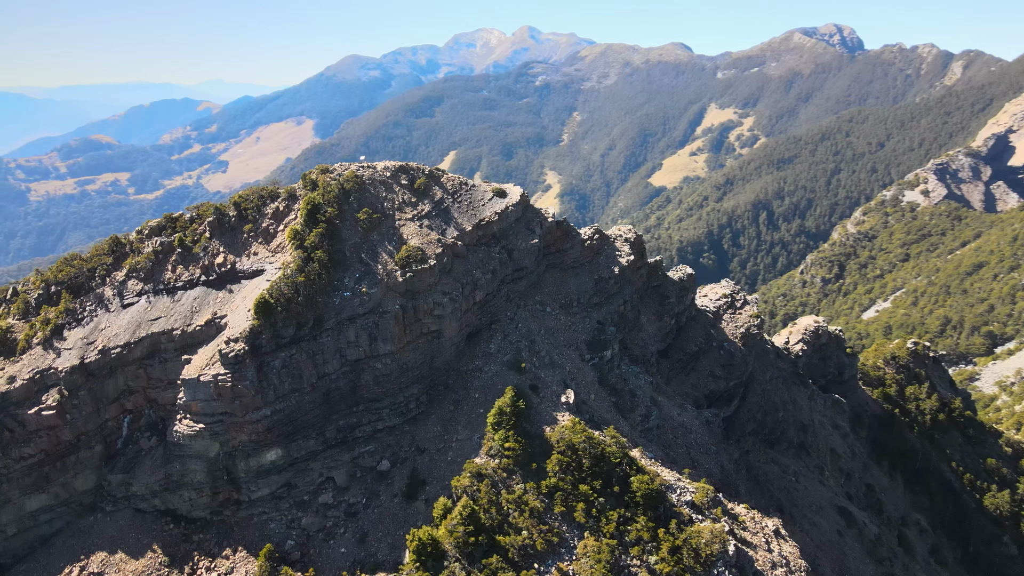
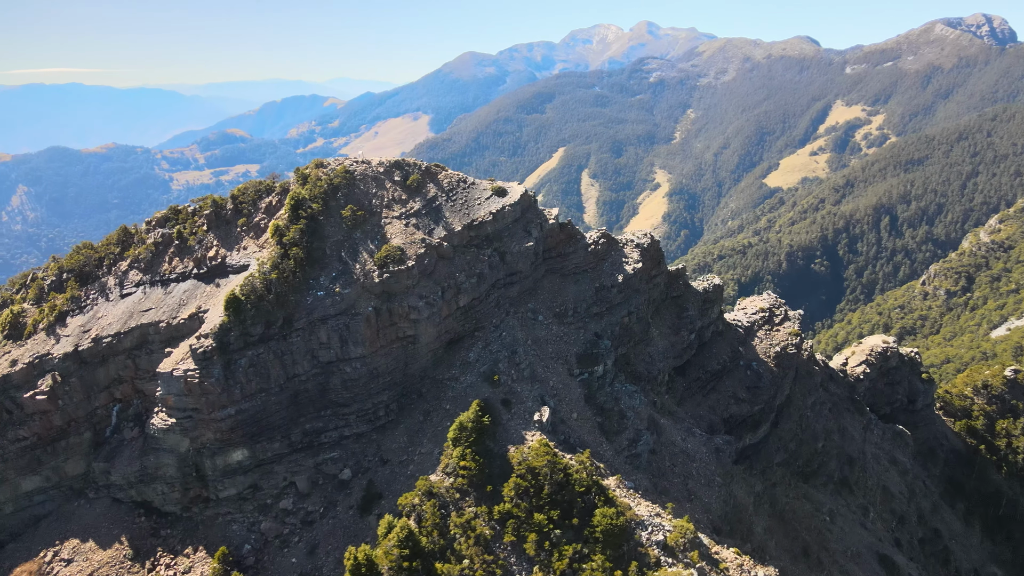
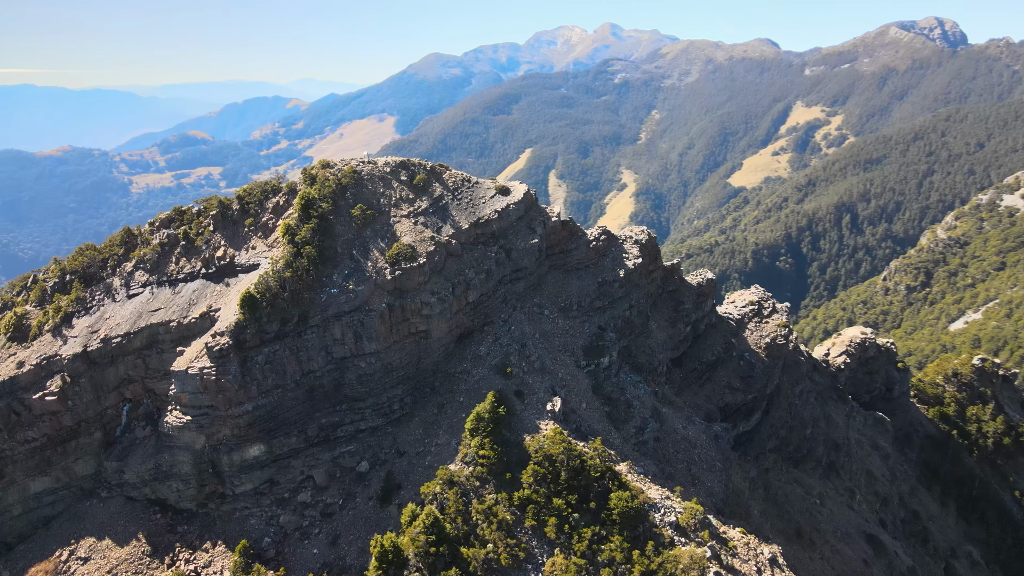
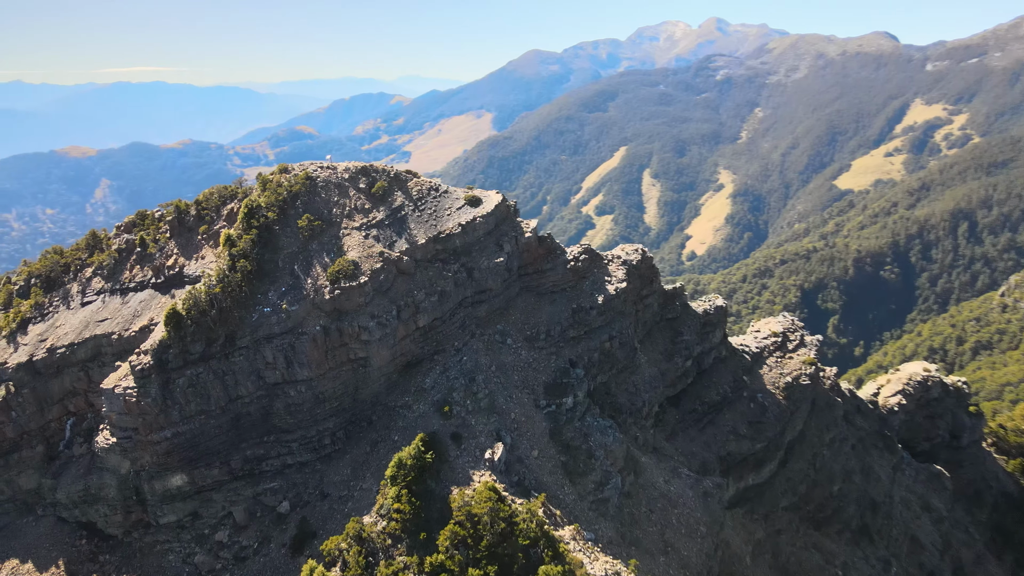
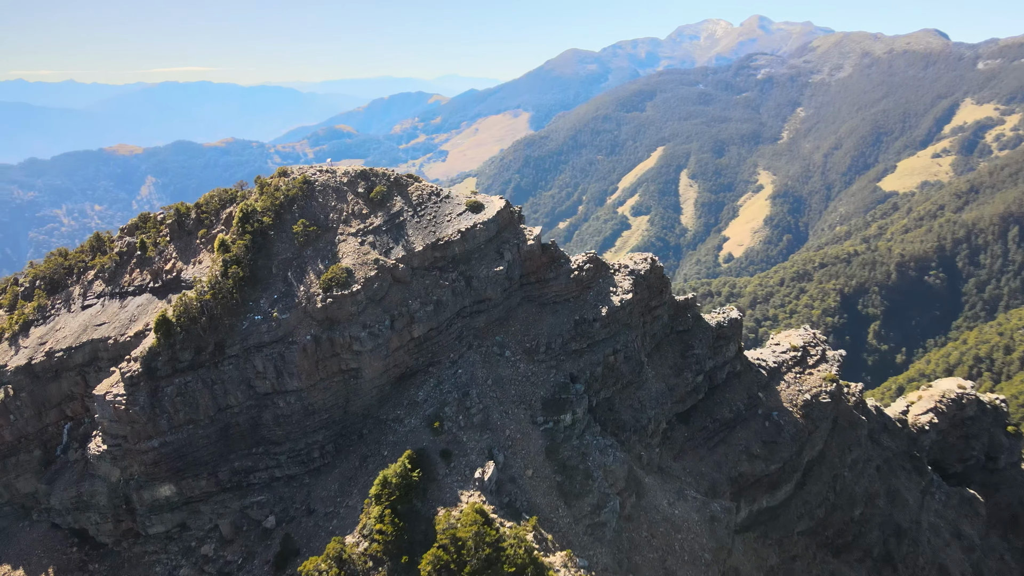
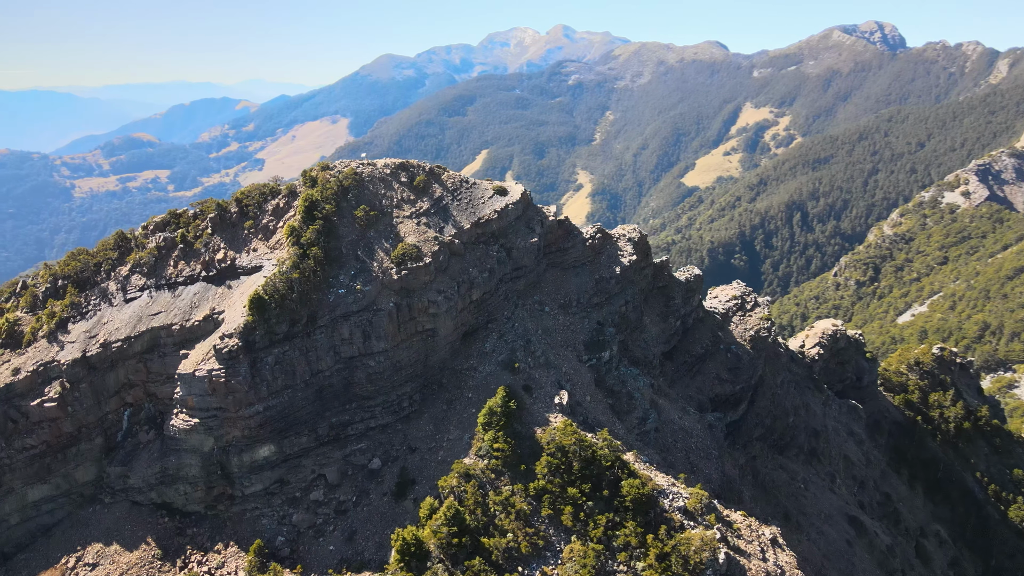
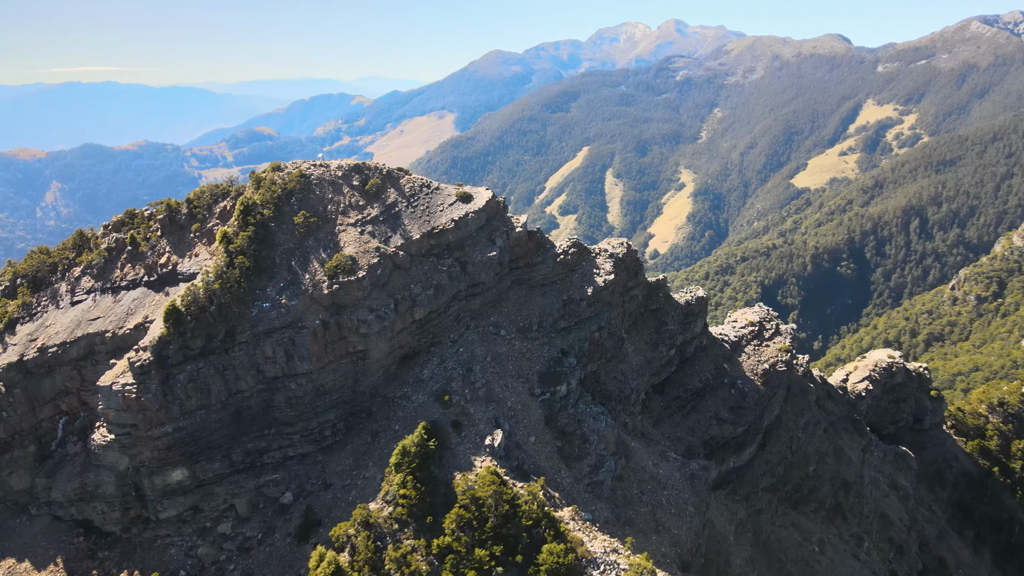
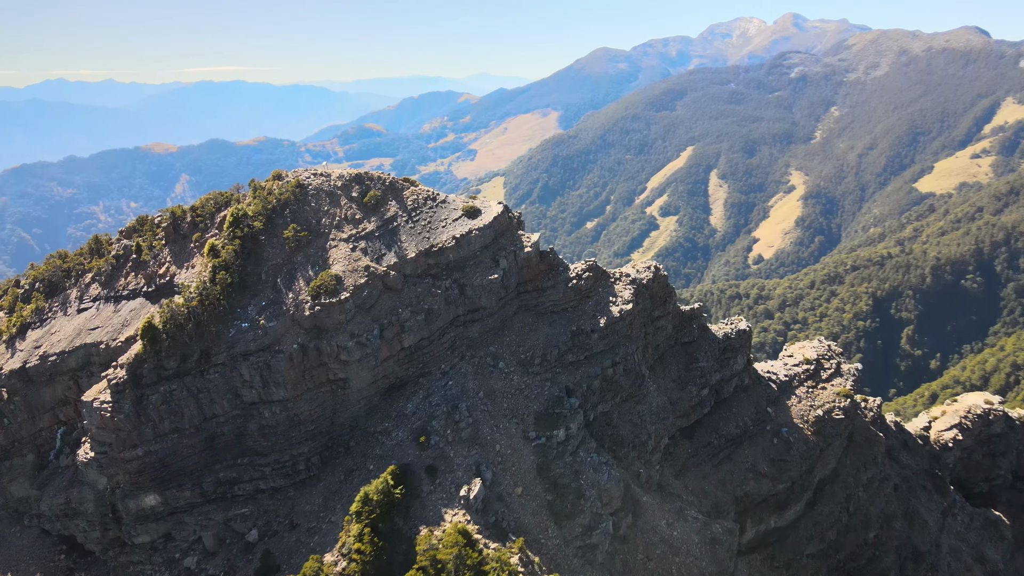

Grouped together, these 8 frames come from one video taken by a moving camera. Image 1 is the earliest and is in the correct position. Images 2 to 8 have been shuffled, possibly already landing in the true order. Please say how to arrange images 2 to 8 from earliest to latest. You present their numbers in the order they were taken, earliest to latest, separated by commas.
6, 3, 2, 7, 4, 5, 8
